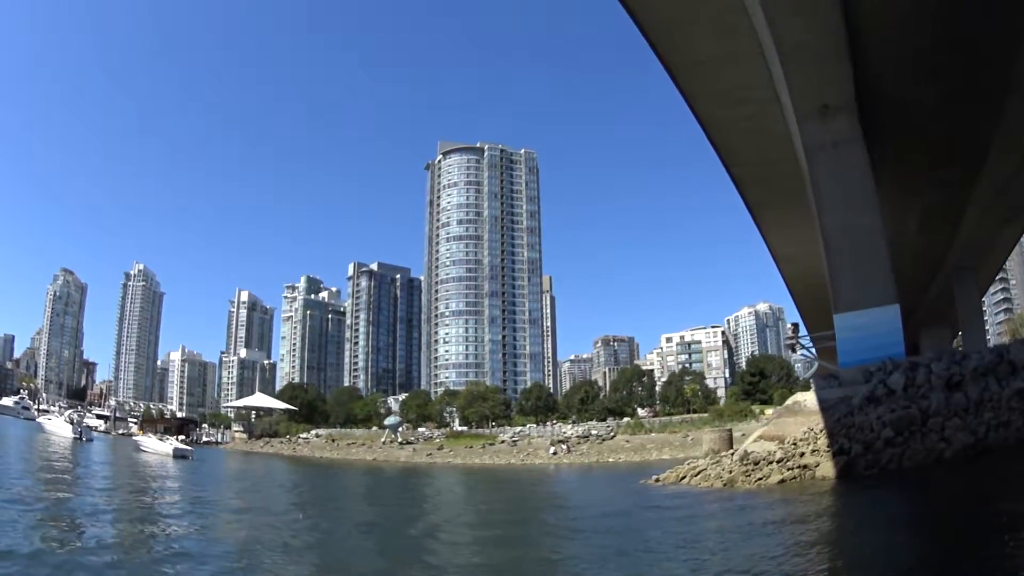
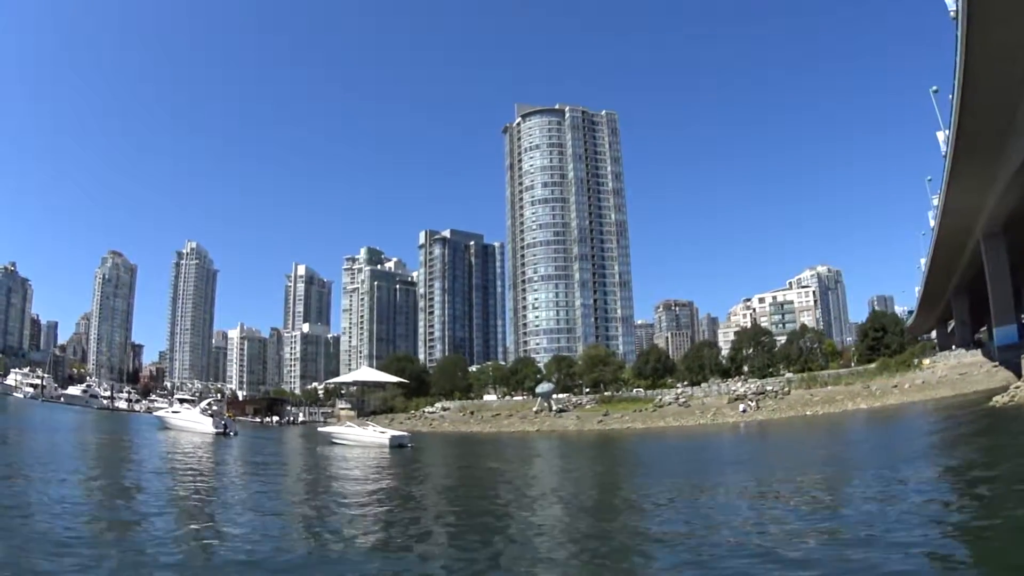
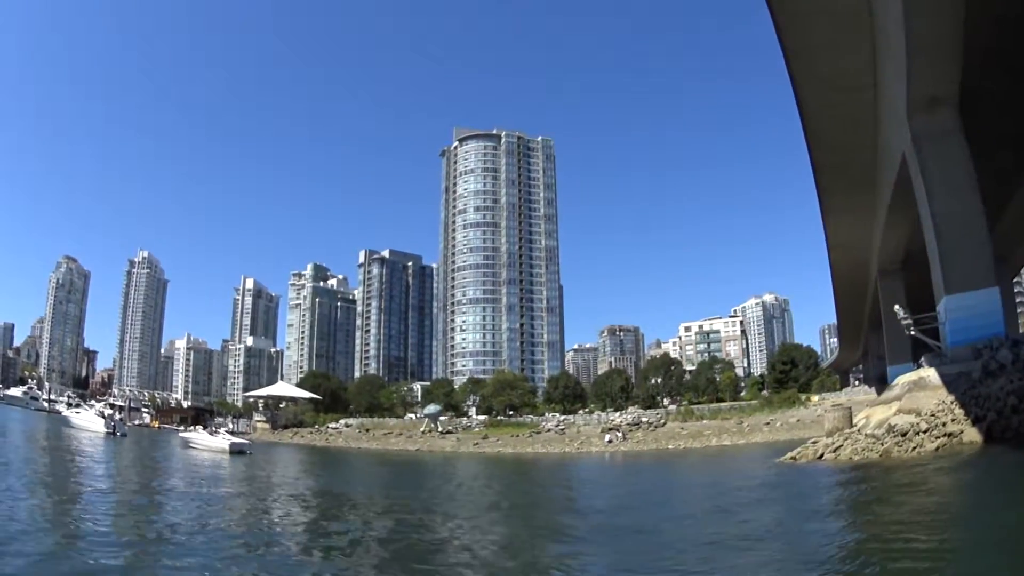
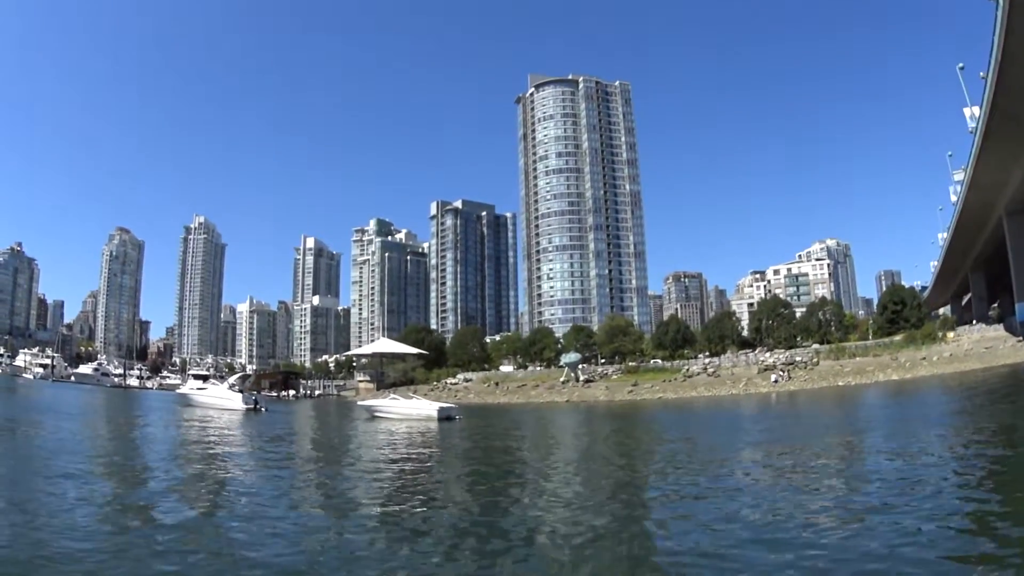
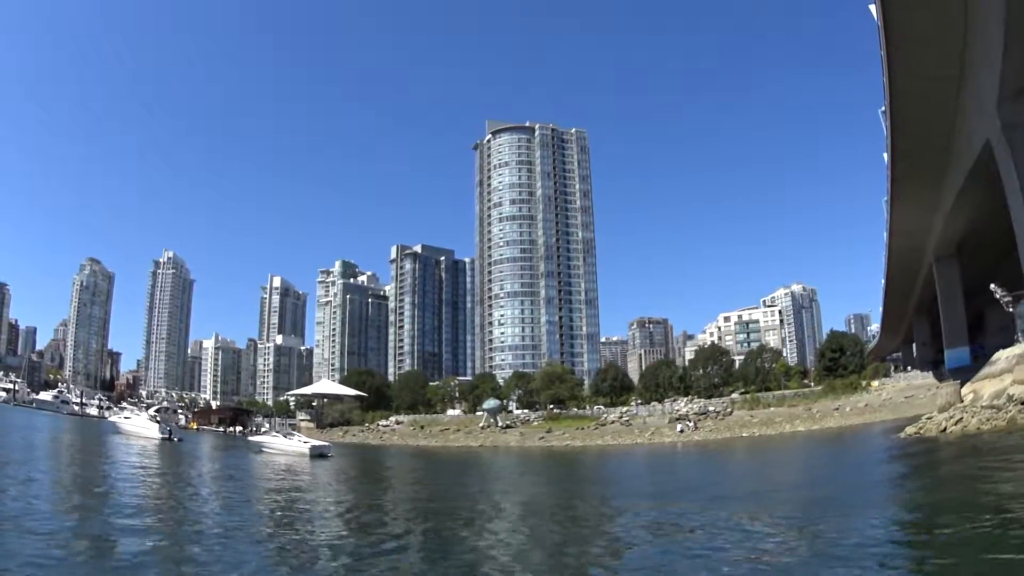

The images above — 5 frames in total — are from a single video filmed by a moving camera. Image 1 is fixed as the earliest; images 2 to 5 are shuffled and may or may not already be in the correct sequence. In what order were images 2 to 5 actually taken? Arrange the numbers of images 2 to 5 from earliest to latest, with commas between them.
3, 5, 2, 4
